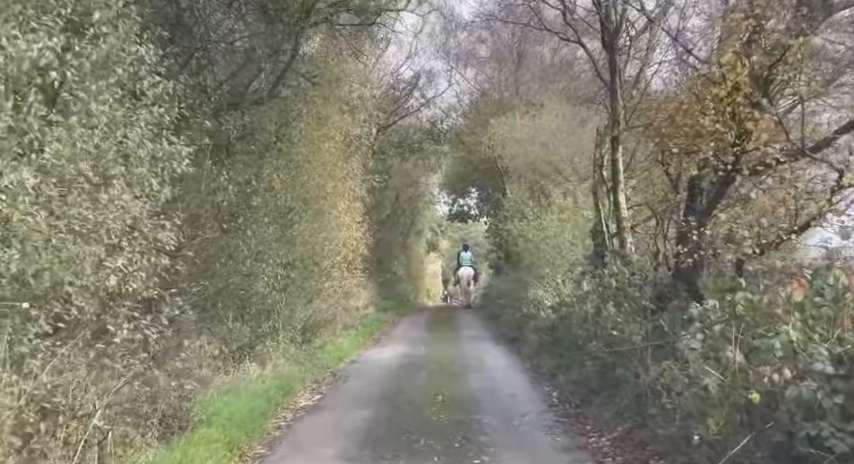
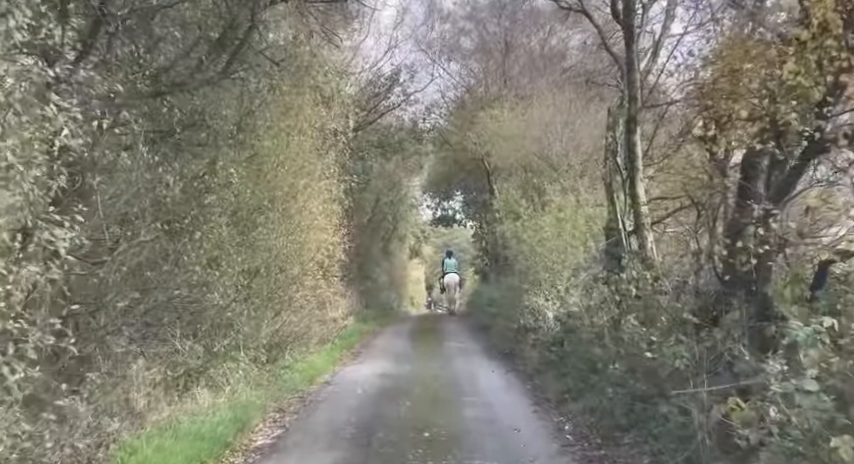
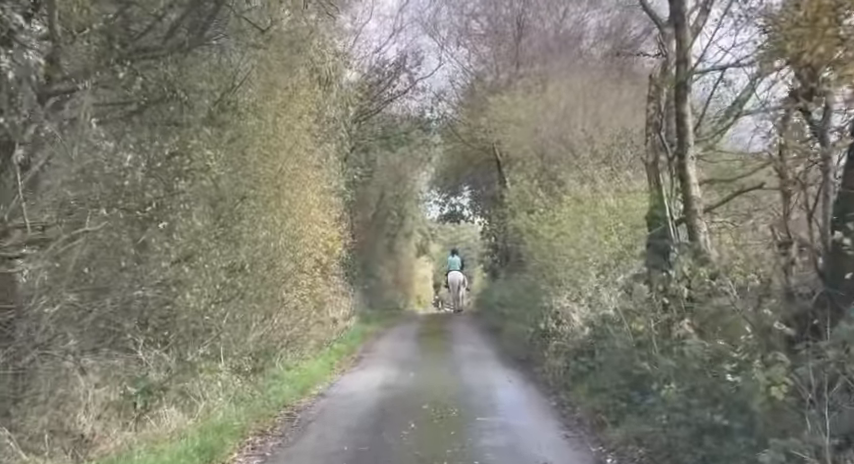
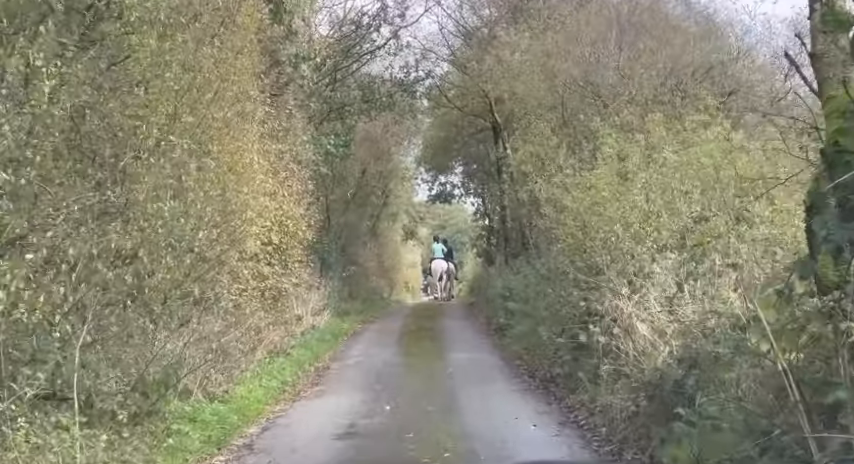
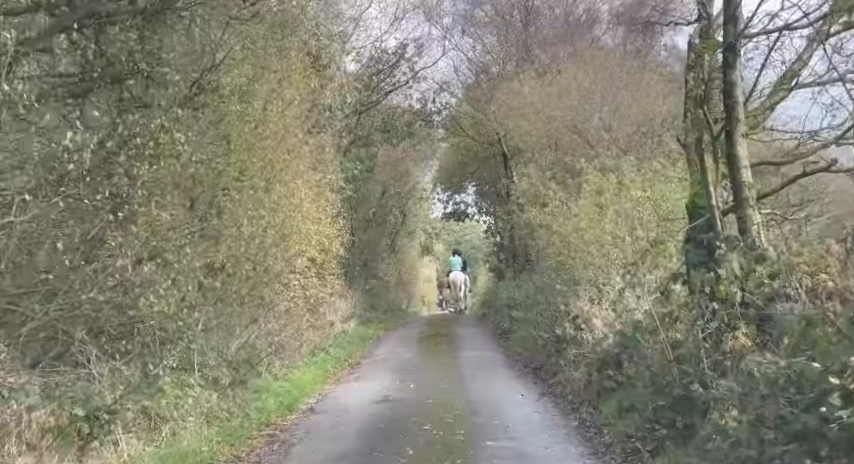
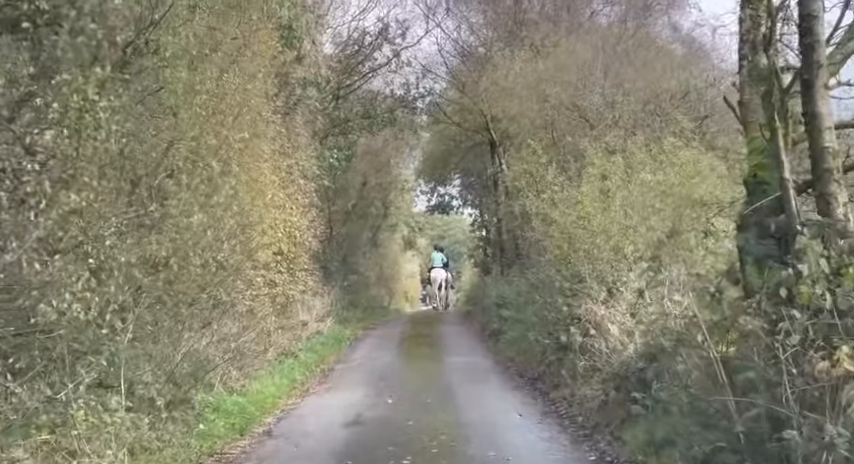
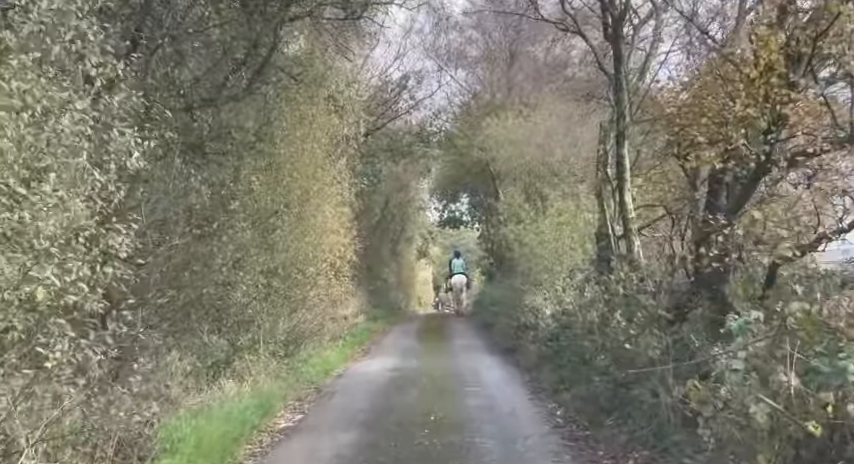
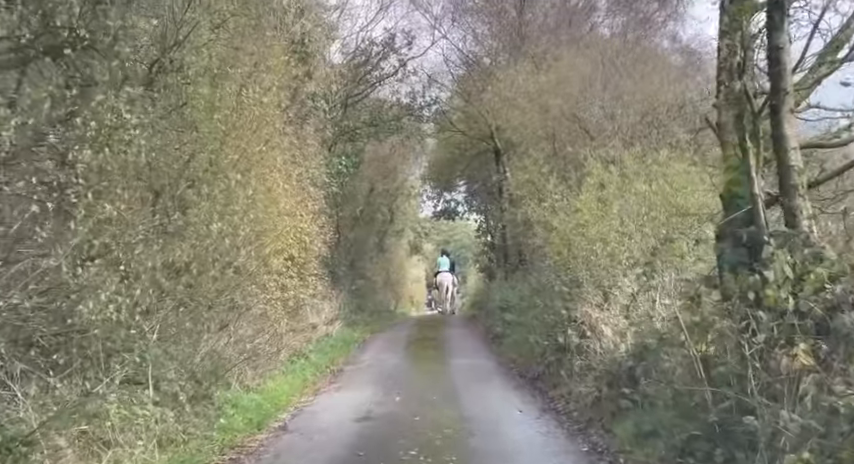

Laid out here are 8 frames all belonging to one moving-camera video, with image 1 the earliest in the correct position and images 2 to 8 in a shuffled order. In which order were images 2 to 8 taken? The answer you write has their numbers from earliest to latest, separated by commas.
7, 2, 3, 5, 8, 6, 4
